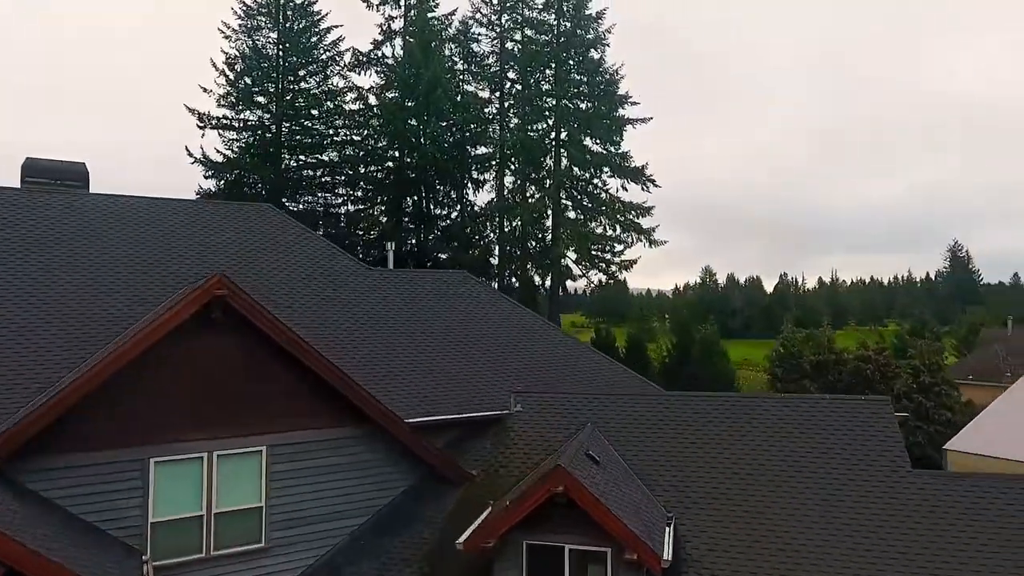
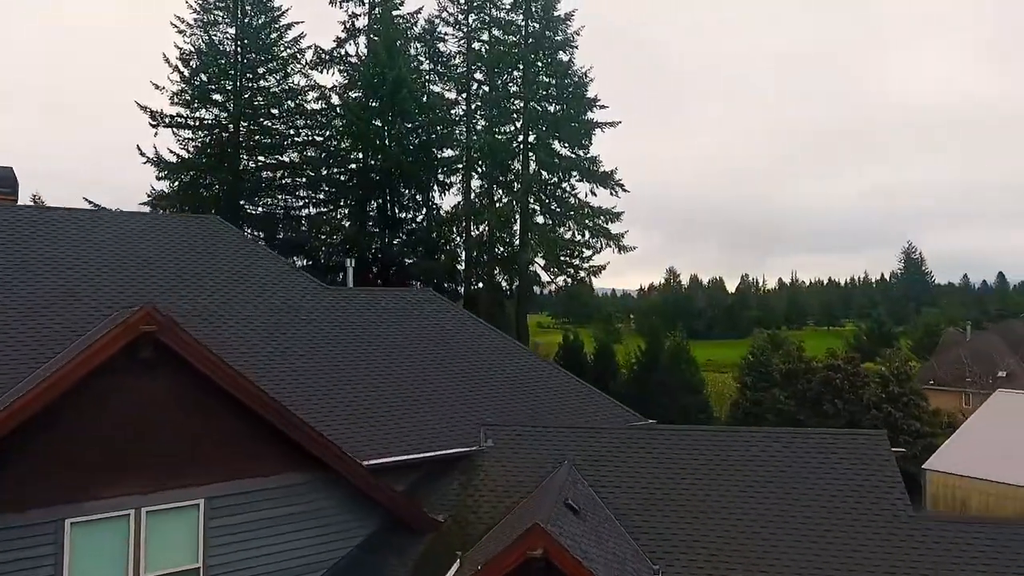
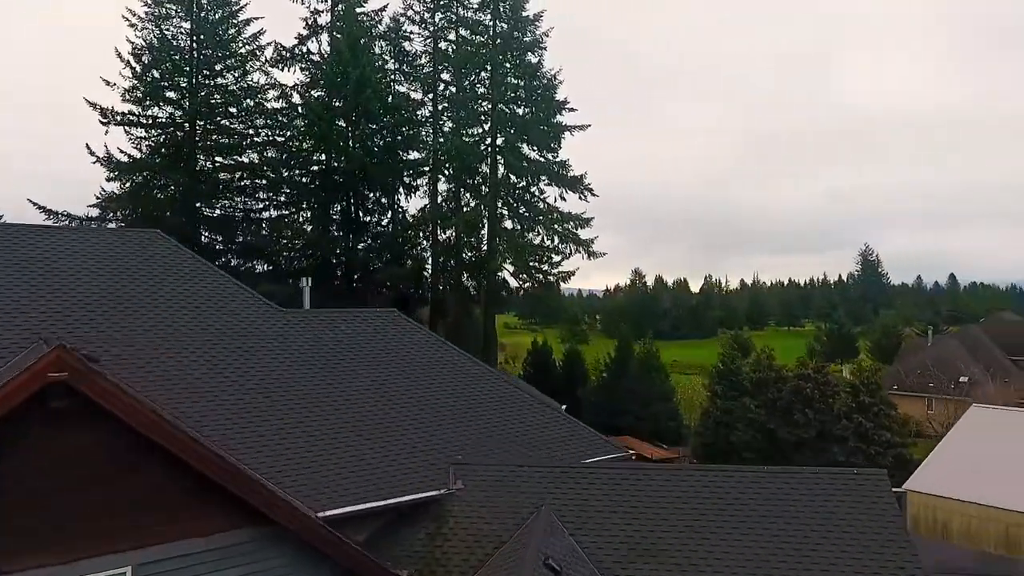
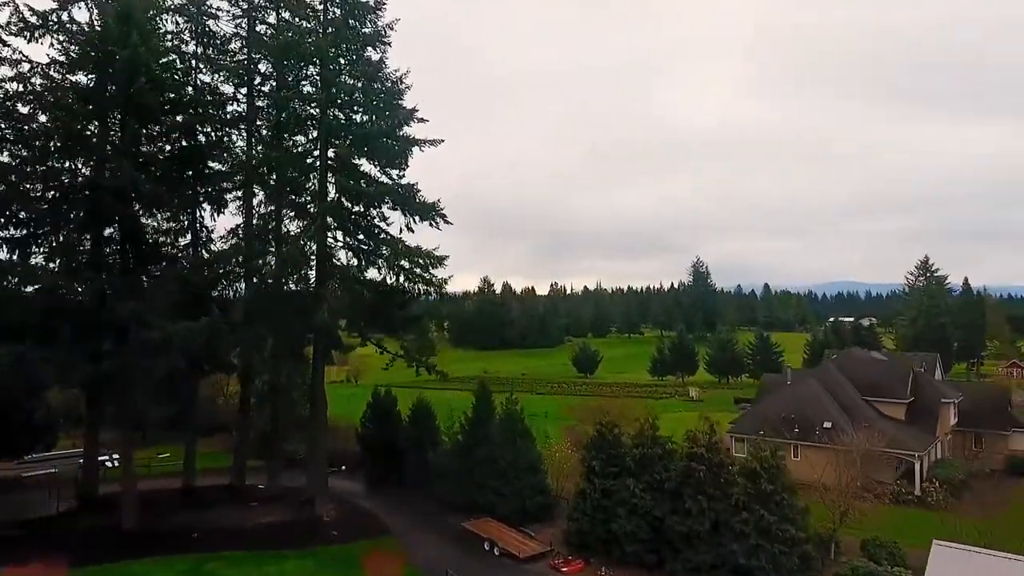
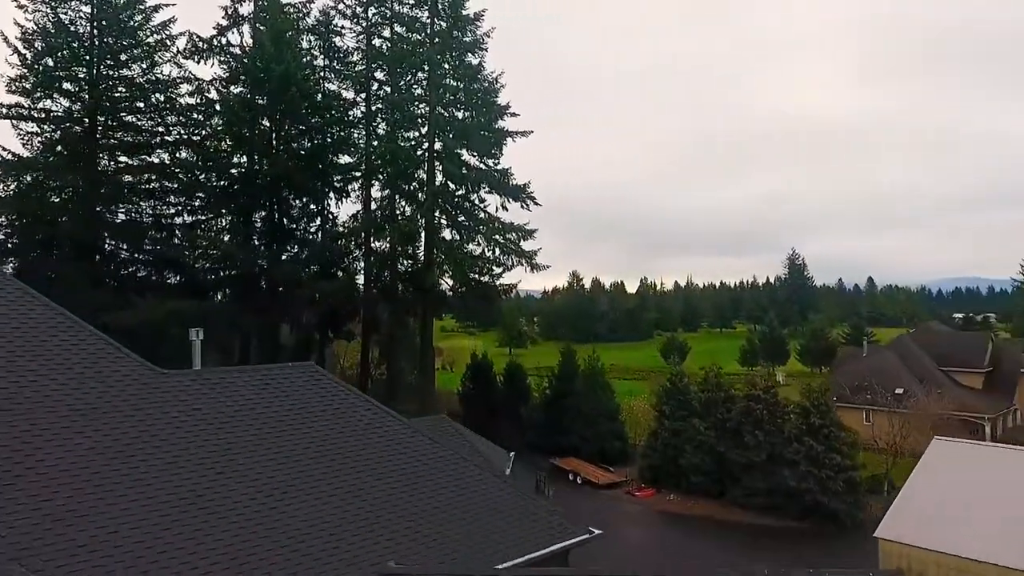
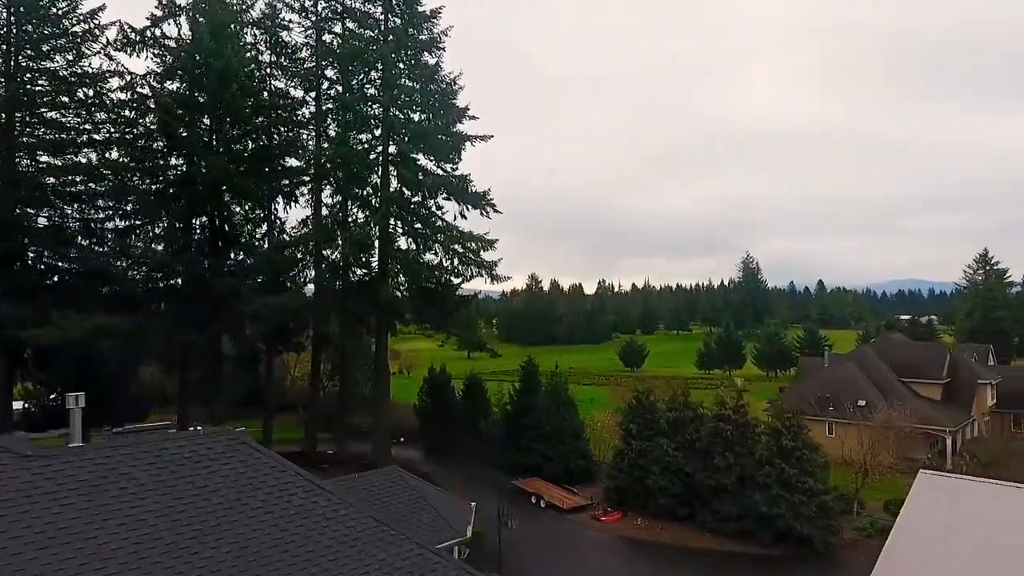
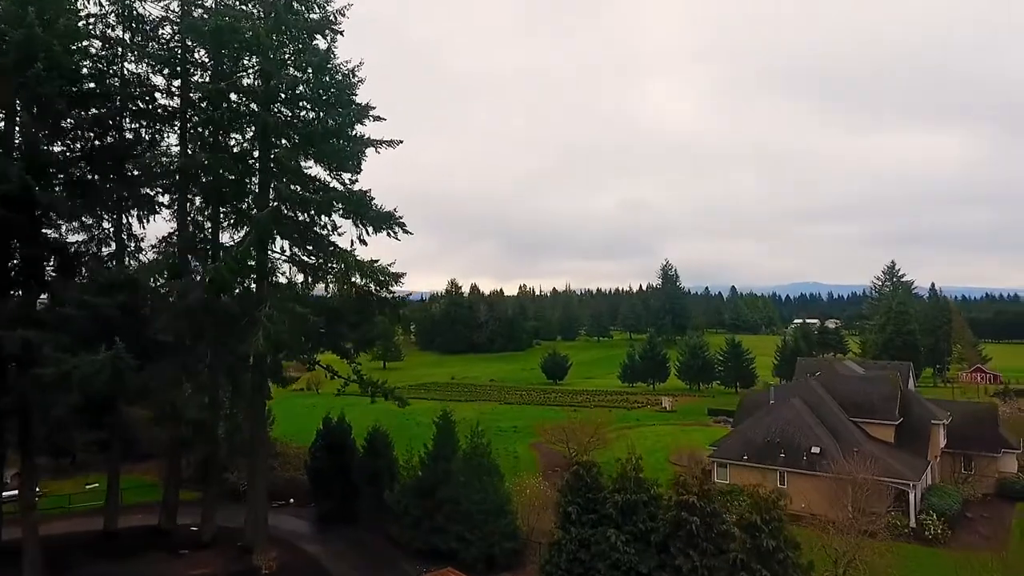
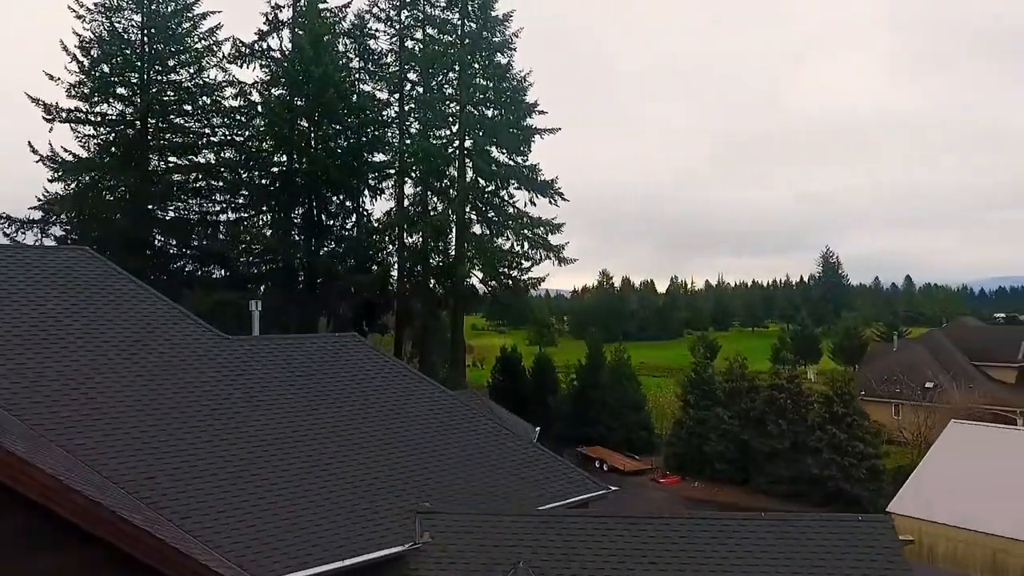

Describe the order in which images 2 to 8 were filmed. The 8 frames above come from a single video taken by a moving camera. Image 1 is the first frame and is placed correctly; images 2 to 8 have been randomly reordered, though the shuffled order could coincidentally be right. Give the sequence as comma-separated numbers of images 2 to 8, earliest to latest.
2, 3, 8, 5, 6, 4, 7
